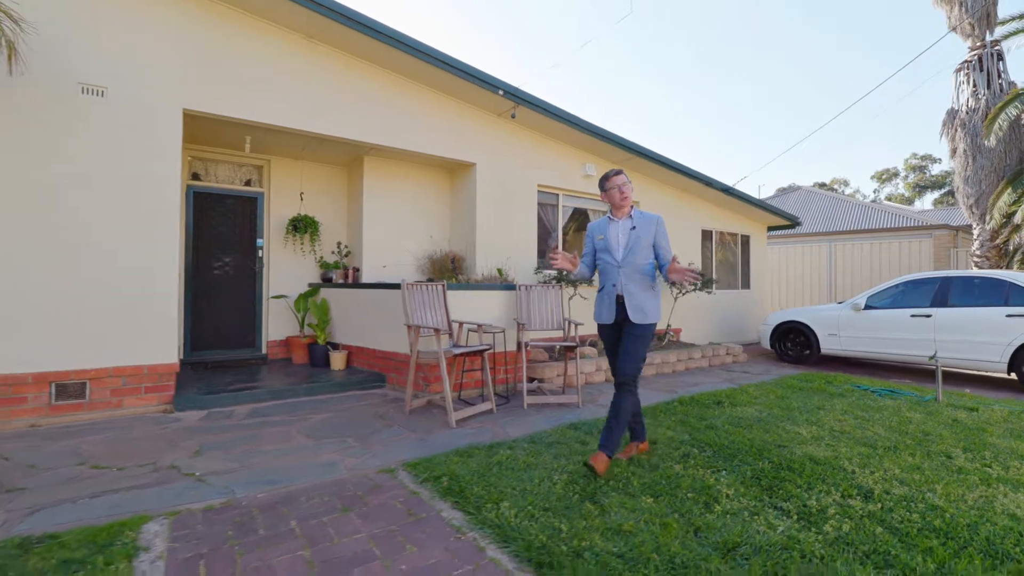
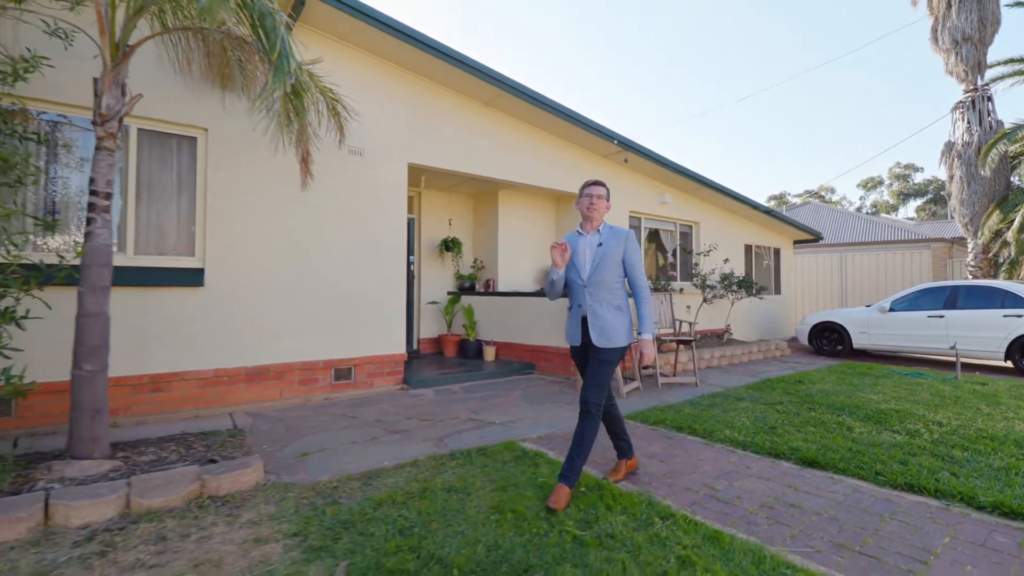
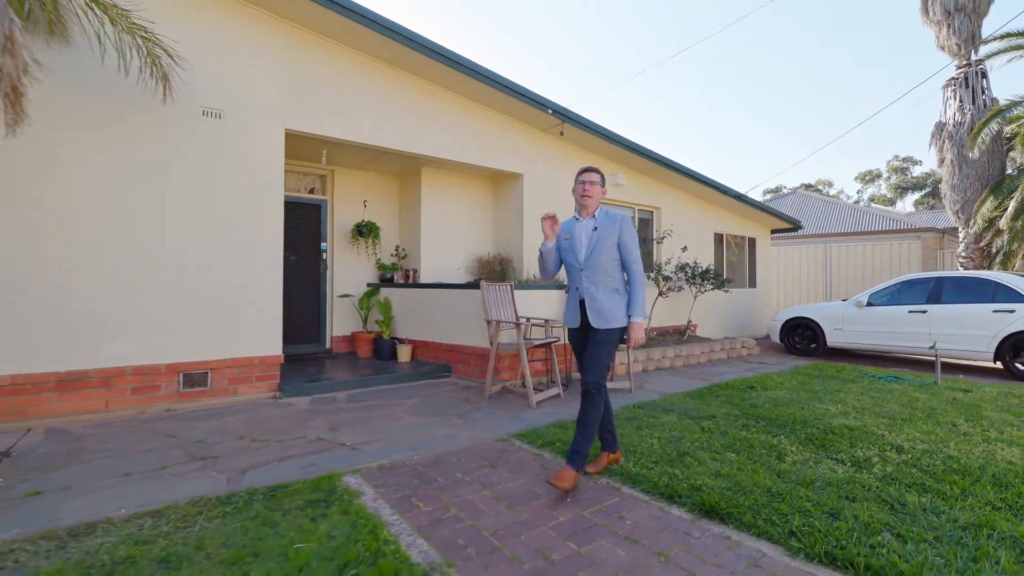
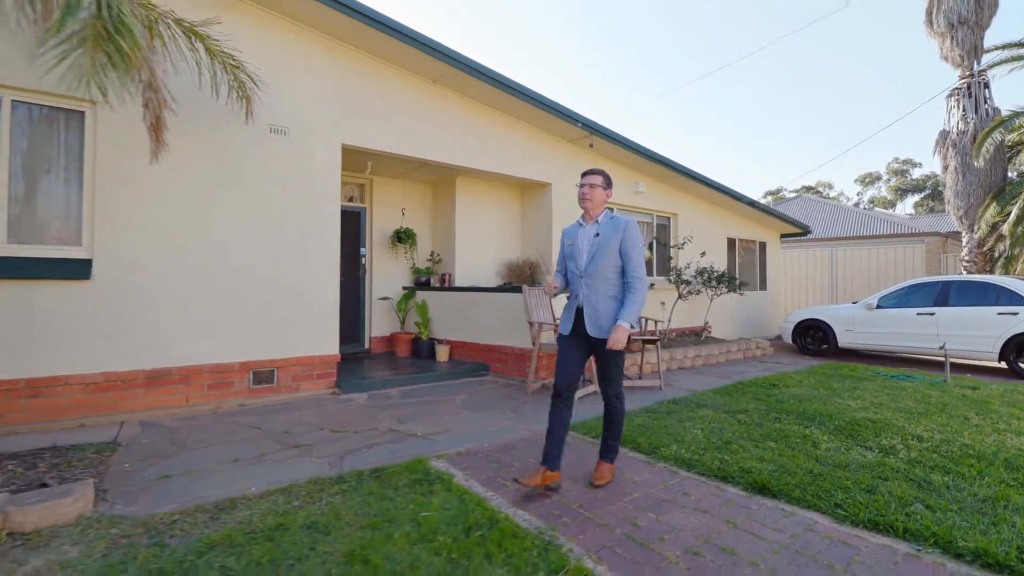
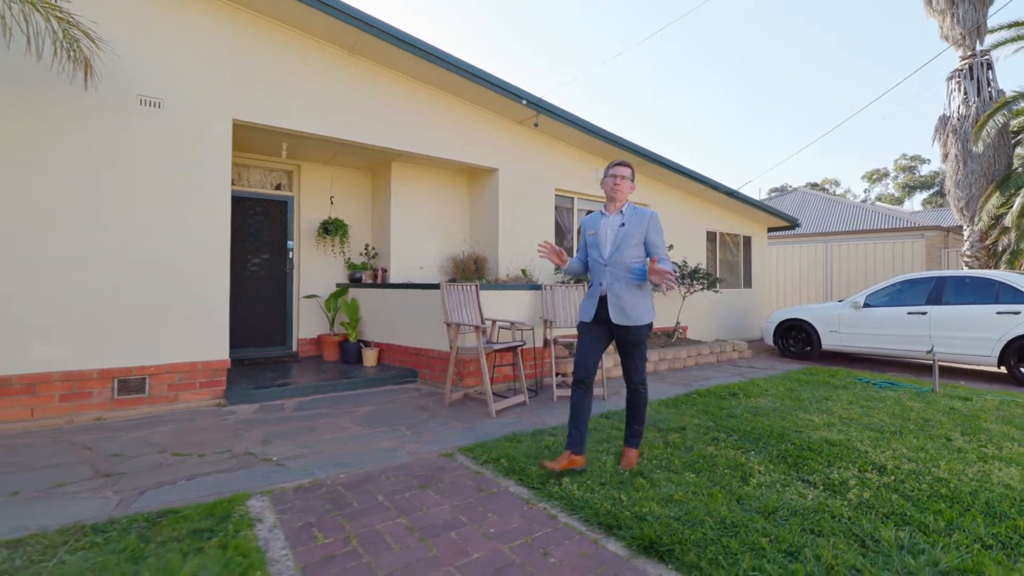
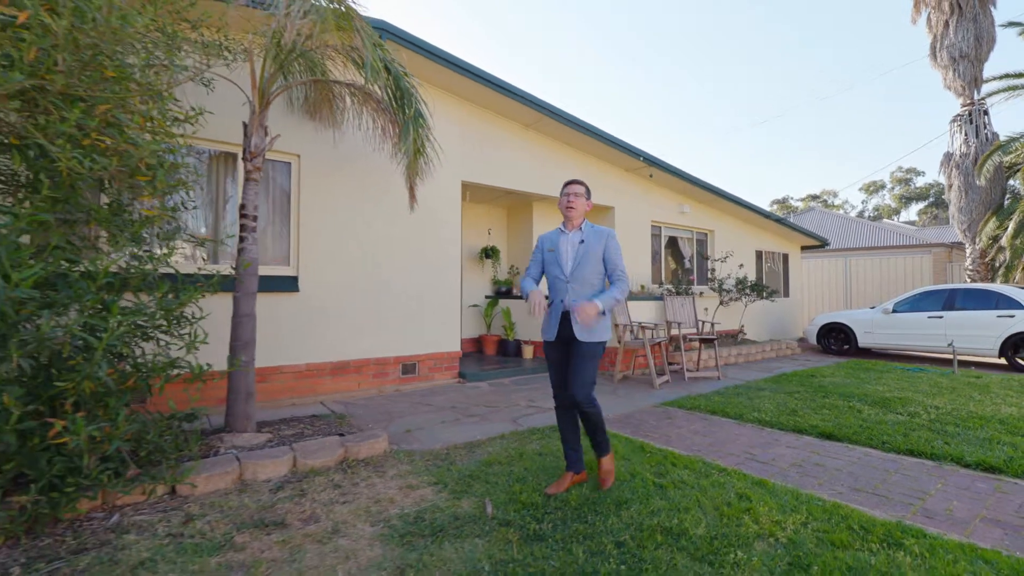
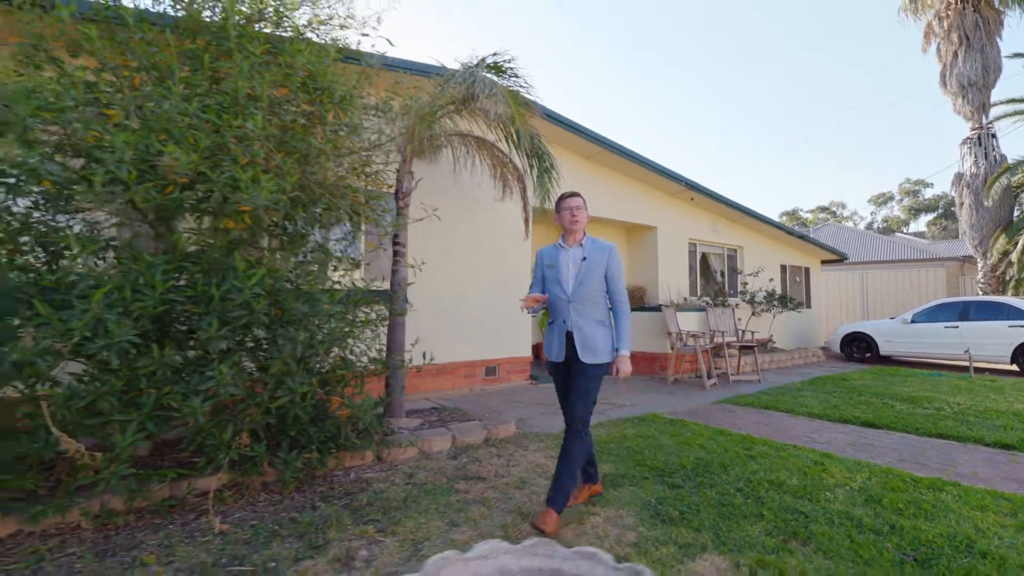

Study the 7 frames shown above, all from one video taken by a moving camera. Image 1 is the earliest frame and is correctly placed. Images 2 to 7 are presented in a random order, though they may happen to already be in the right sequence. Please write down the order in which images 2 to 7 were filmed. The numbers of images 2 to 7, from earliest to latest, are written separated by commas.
5, 3, 4, 2, 6, 7
